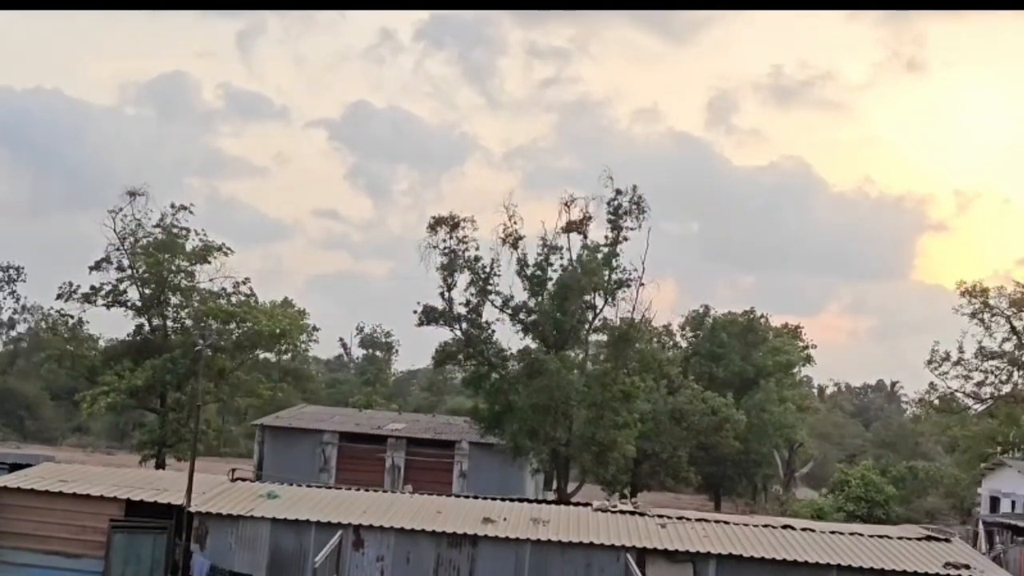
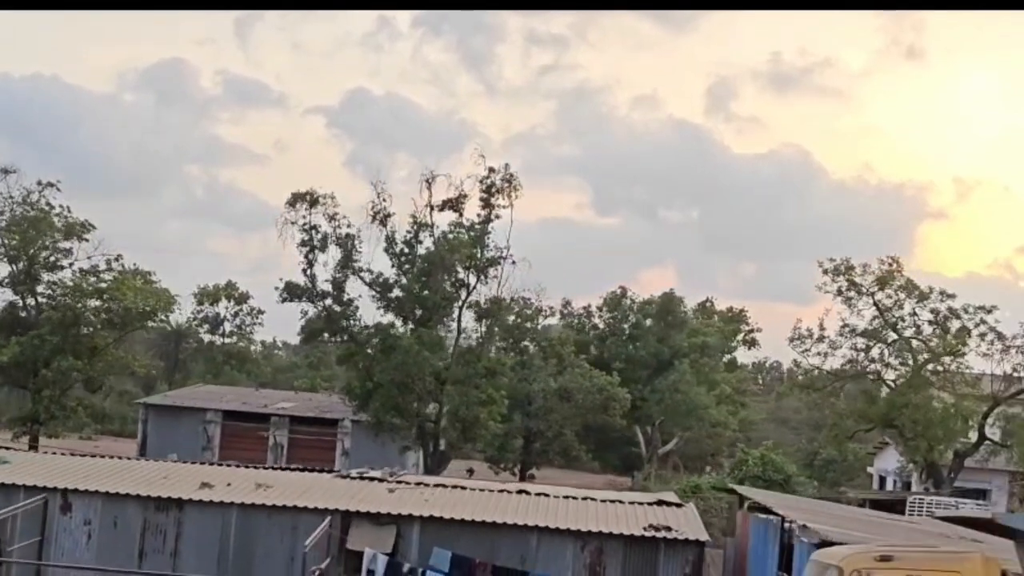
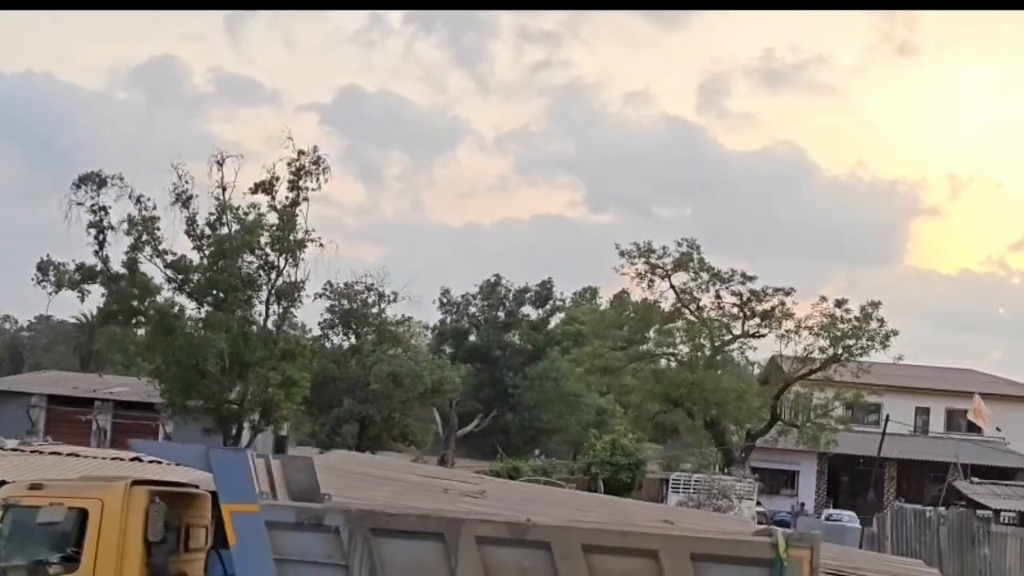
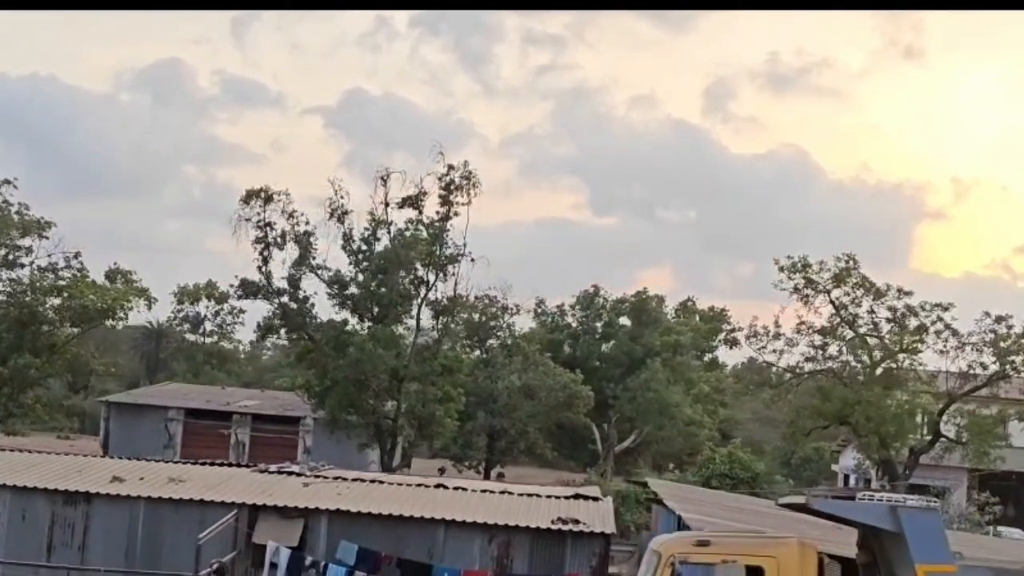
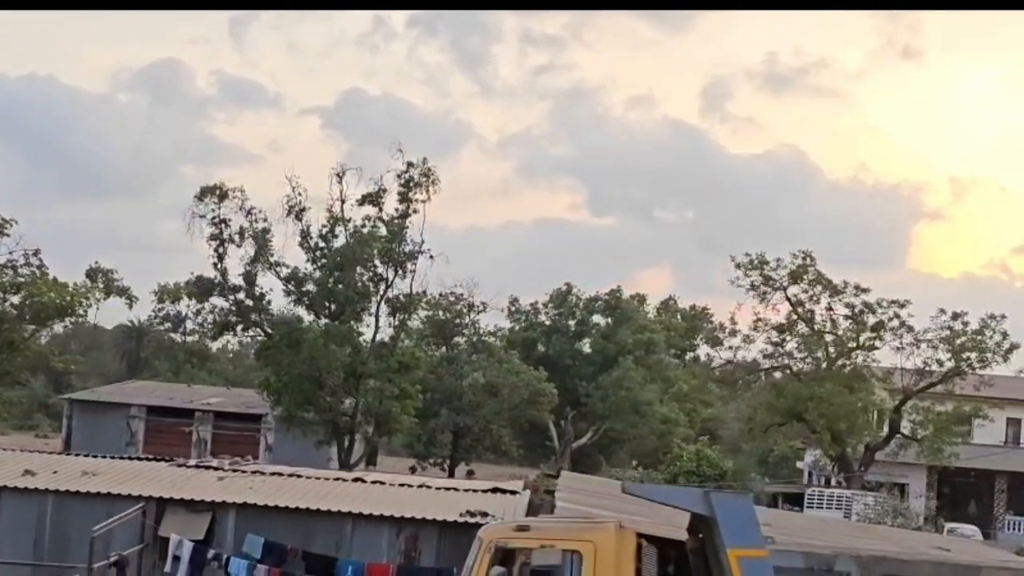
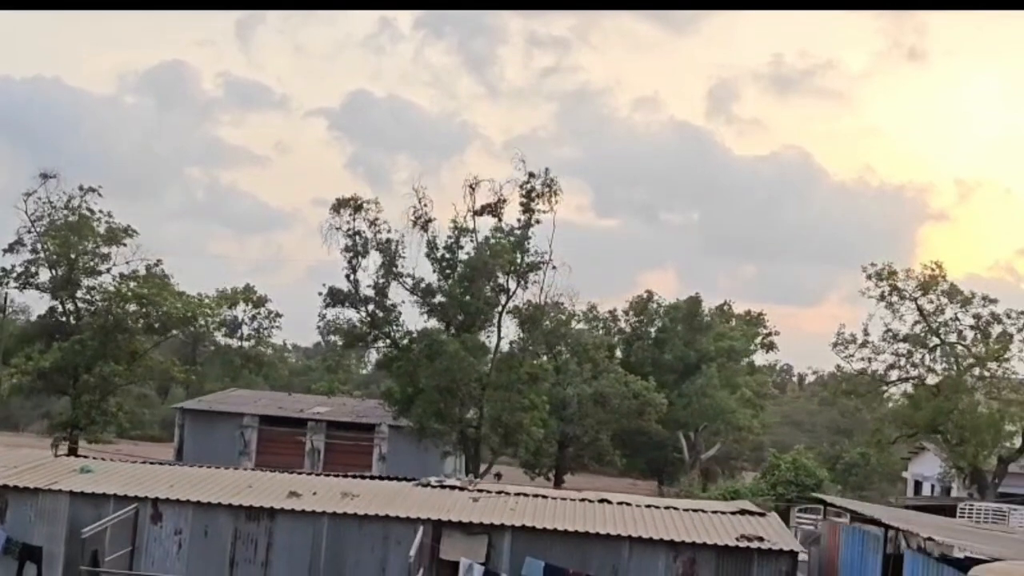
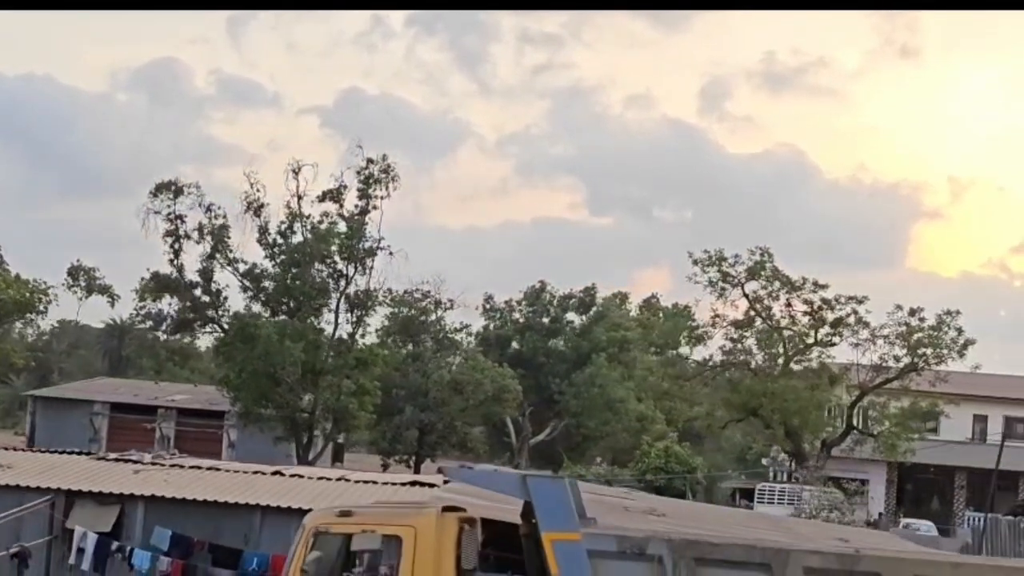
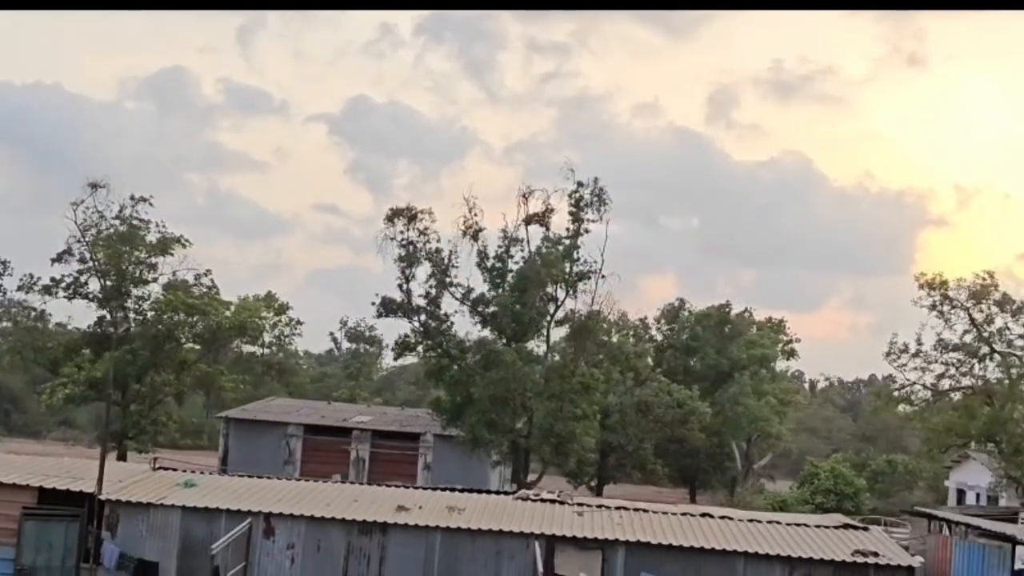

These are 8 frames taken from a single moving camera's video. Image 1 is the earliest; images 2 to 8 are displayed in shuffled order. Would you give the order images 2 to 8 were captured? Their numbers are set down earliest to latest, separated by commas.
8, 6, 2, 4, 5, 7, 3
